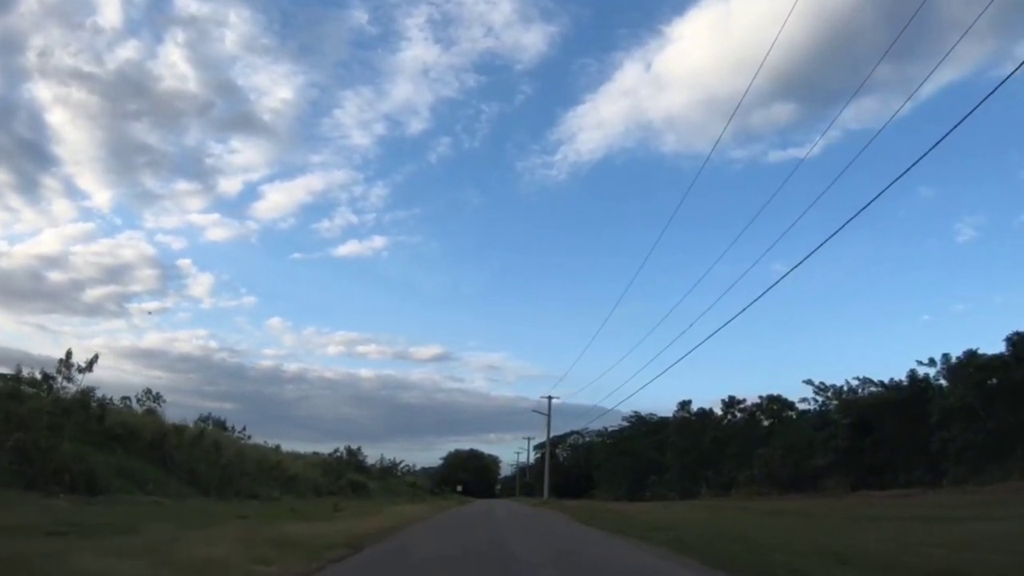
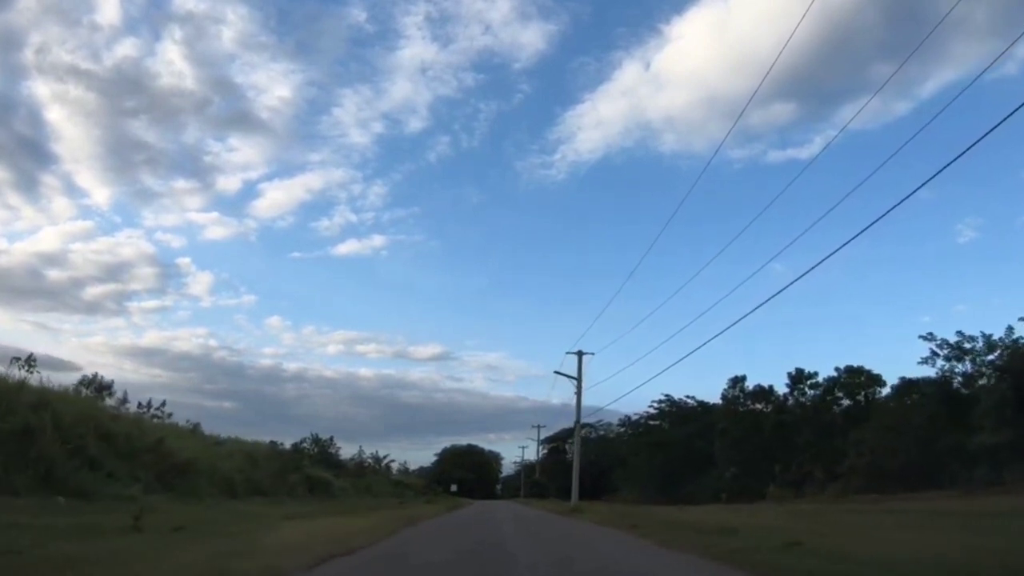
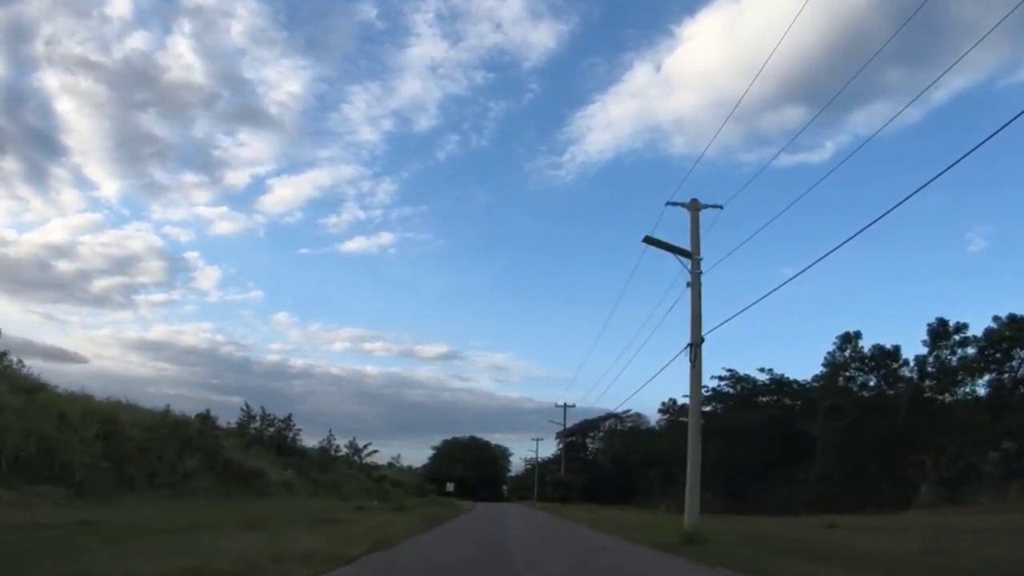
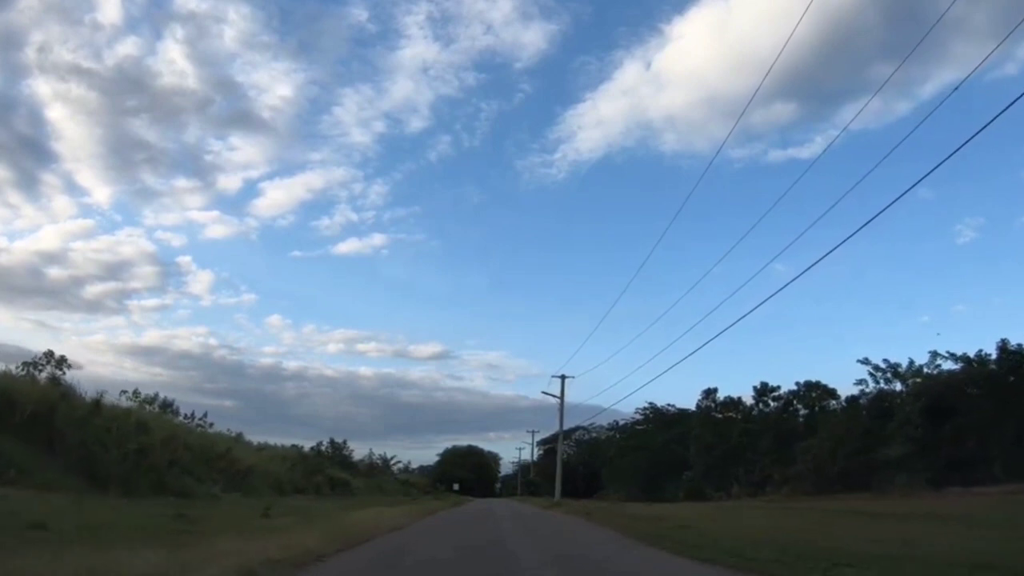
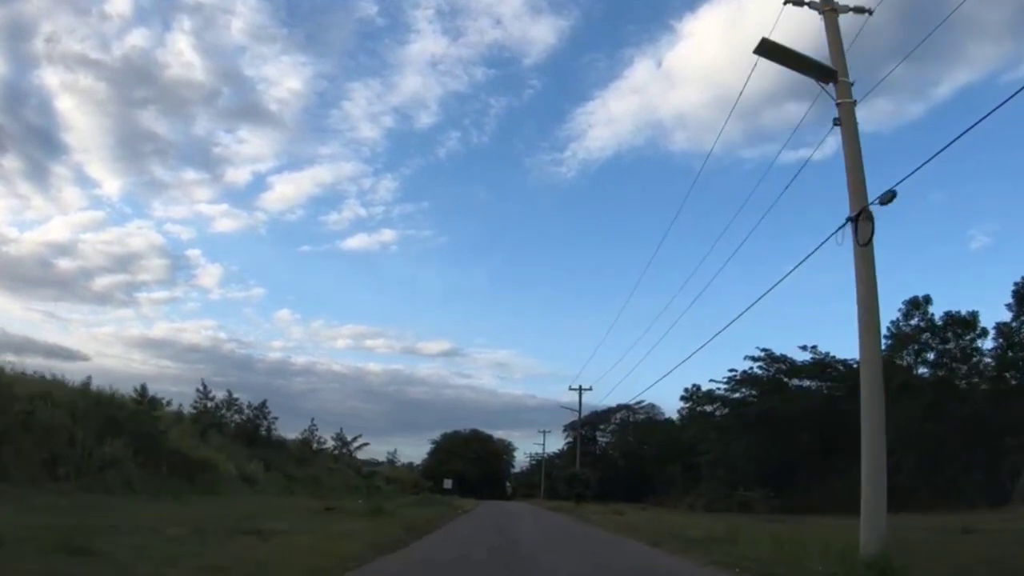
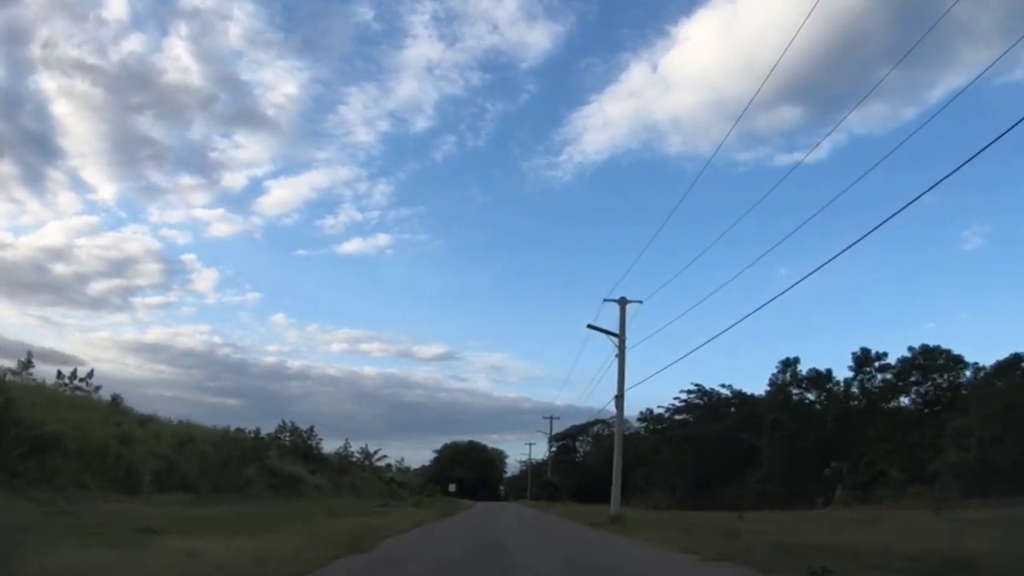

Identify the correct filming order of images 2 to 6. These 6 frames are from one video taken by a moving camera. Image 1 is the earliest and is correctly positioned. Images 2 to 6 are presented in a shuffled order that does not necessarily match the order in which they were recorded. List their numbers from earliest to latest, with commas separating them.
4, 2, 6, 3, 5
